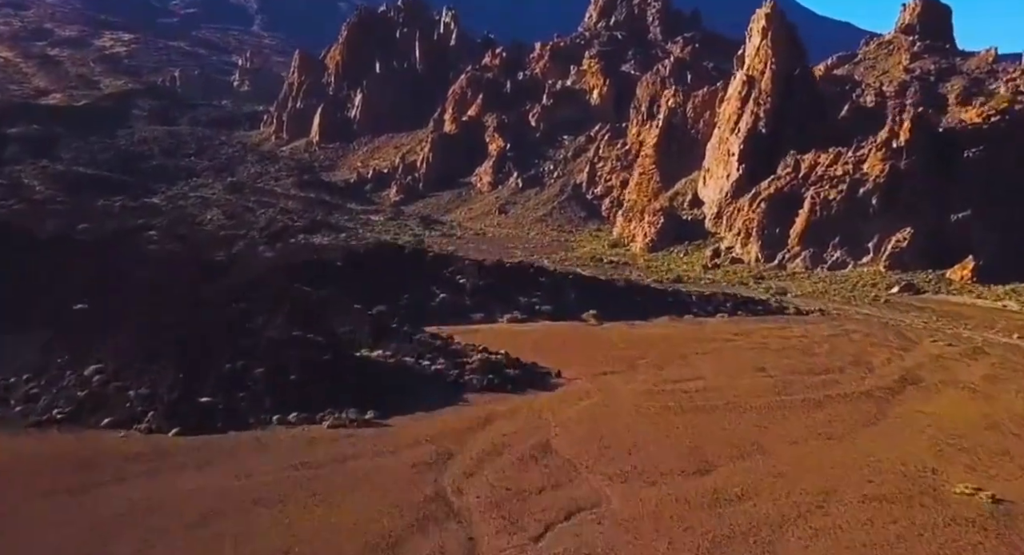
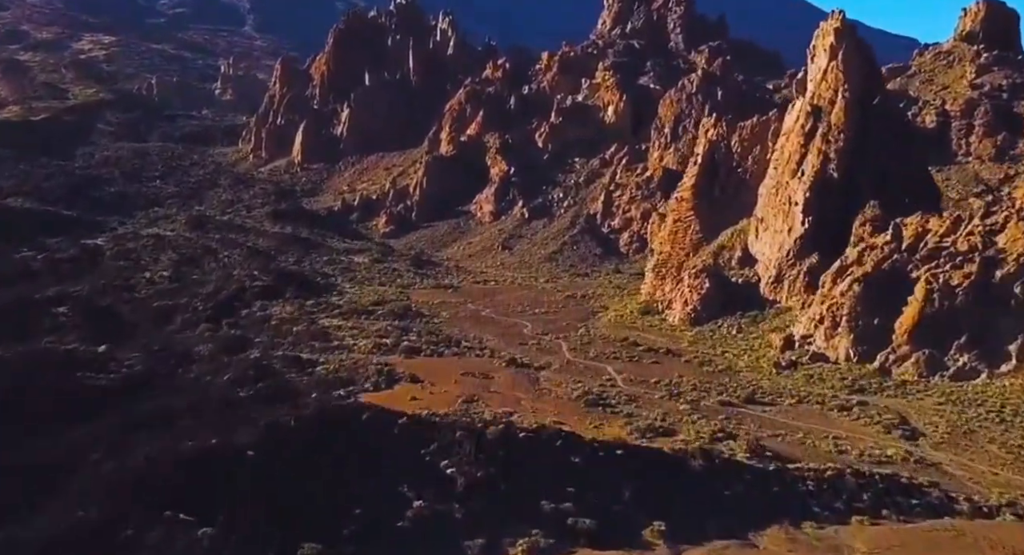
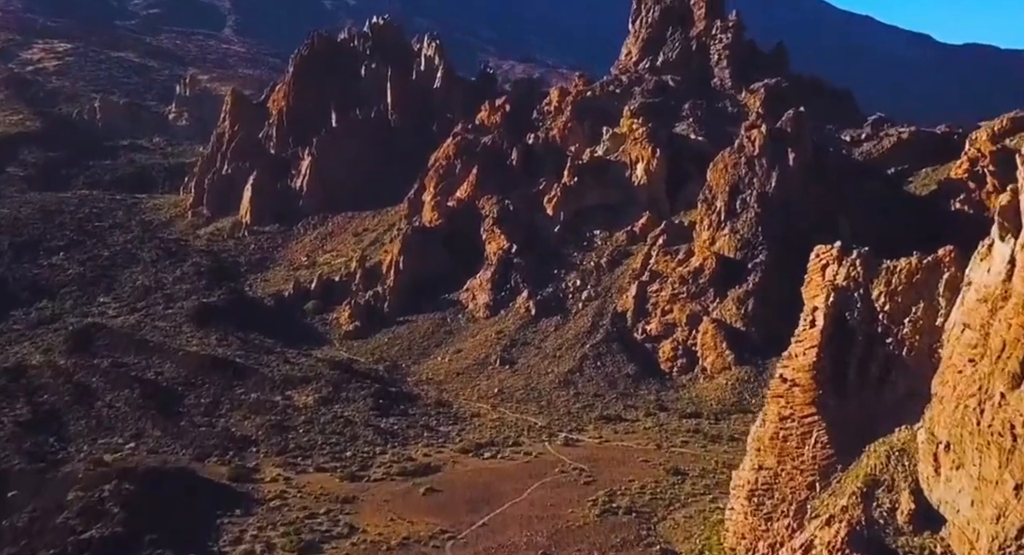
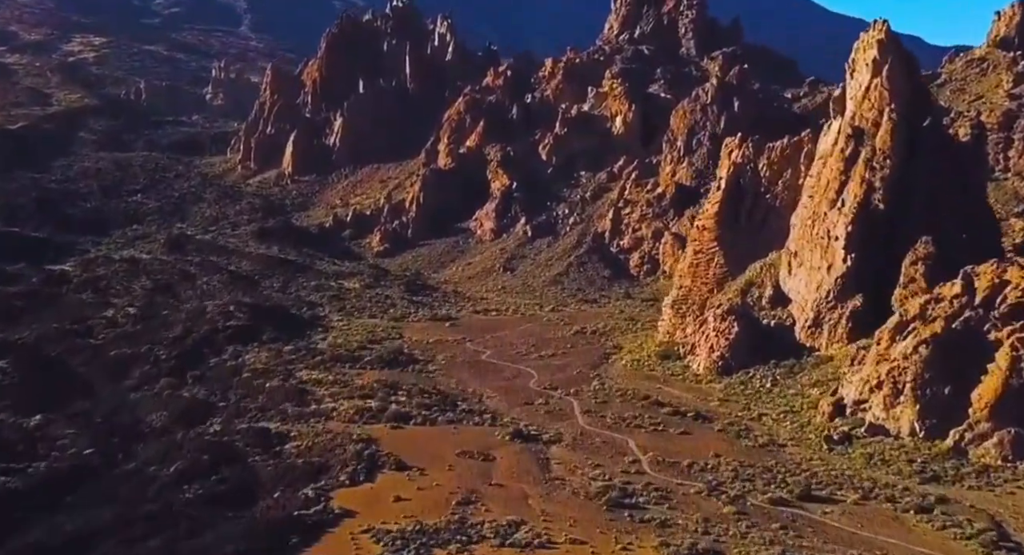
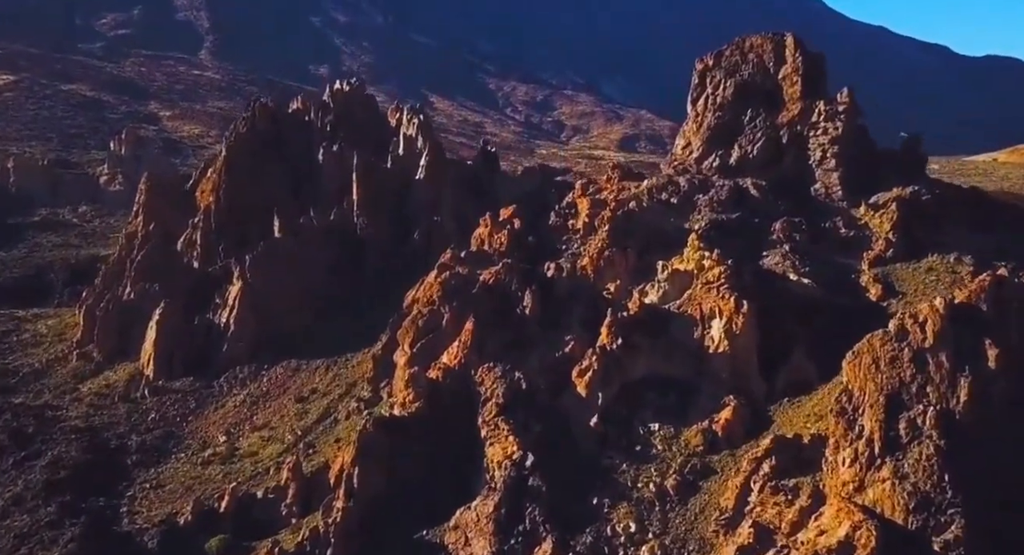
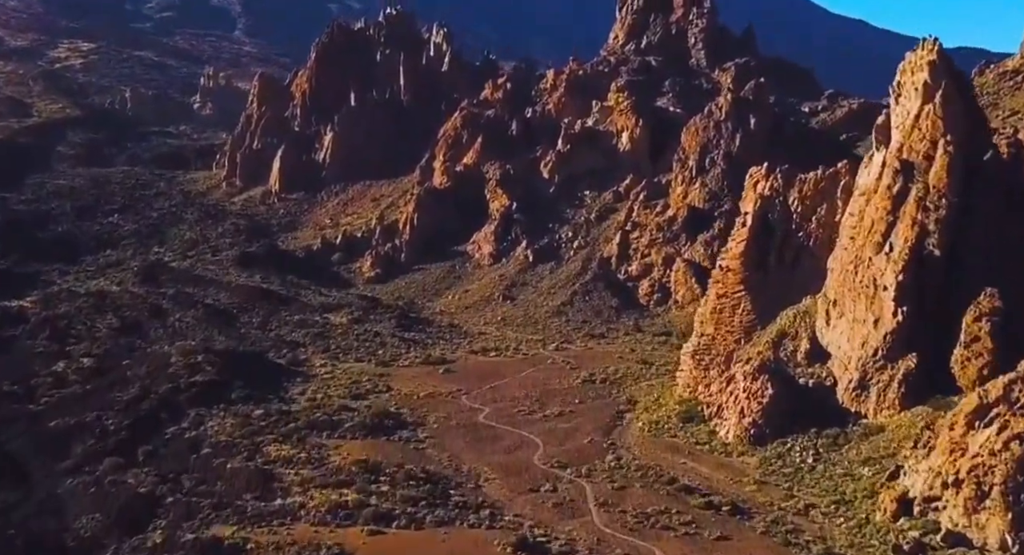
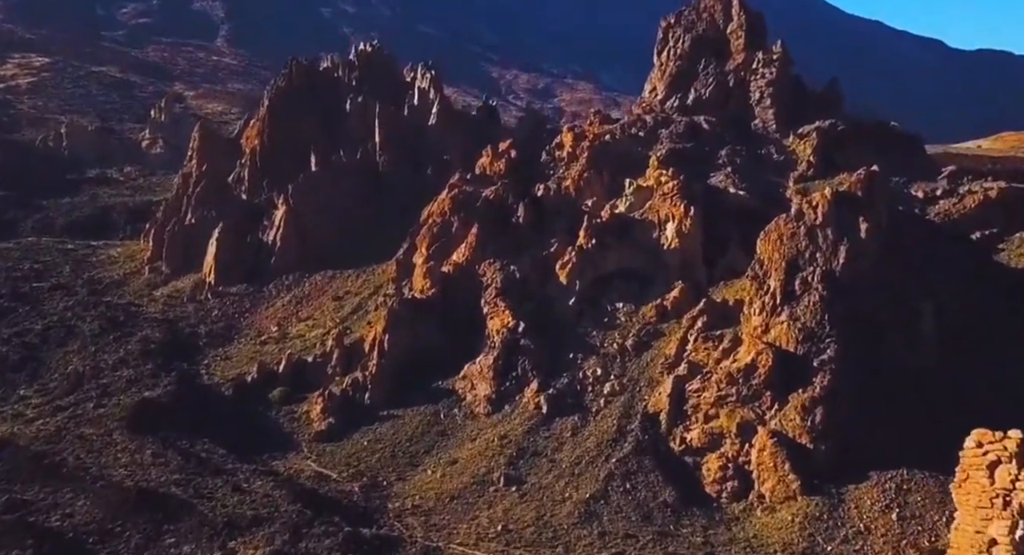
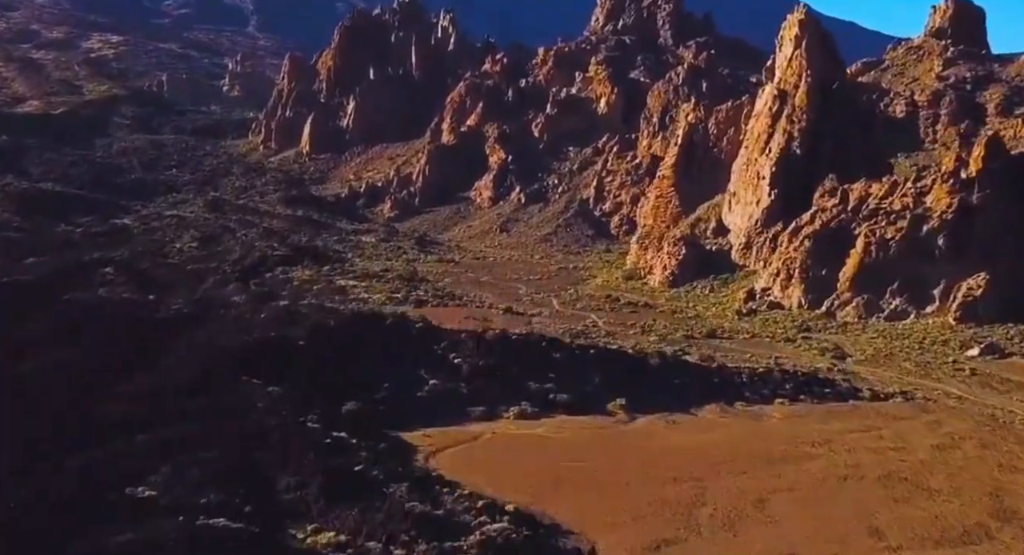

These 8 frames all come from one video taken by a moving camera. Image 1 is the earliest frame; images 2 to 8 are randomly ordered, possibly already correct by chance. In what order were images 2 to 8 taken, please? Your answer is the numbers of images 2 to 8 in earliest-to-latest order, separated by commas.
8, 2, 4, 6, 3, 7, 5
